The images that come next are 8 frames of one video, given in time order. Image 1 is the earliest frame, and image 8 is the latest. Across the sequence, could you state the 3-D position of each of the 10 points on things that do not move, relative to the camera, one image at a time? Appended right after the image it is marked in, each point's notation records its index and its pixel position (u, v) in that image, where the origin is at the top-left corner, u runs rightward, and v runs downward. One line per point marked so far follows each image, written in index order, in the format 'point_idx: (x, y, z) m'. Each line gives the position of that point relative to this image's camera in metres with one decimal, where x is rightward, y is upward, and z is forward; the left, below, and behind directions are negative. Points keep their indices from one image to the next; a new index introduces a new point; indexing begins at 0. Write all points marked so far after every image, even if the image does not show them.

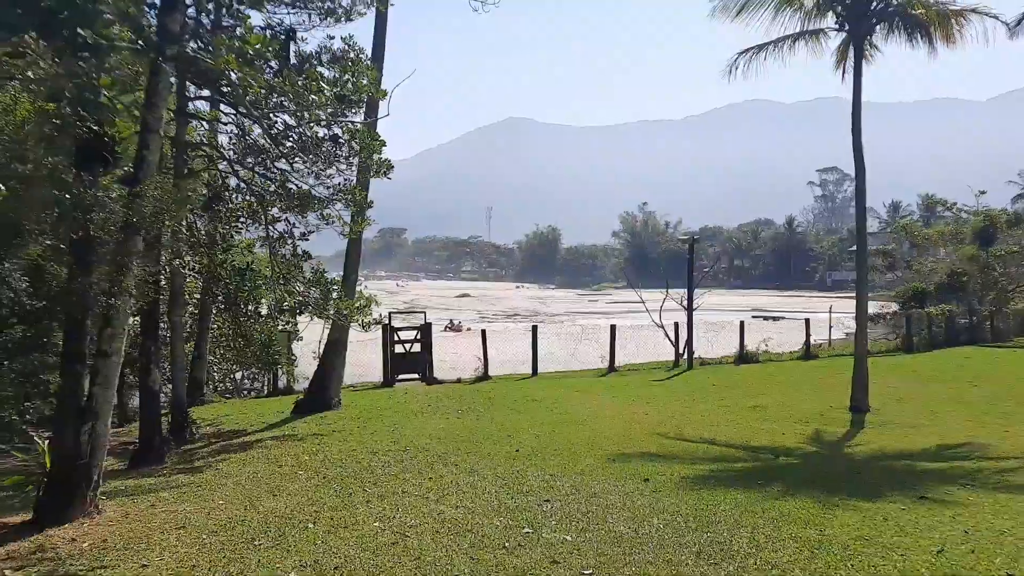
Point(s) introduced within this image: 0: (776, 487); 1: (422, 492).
0: (+1.7, -1.3, +5.8) m
1: (-0.6, -1.4, +5.9) m
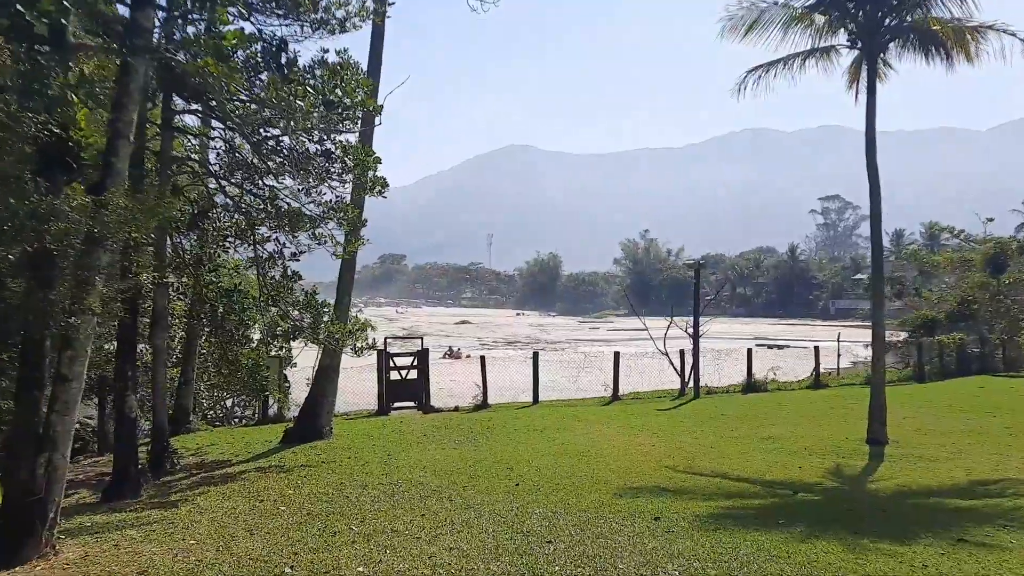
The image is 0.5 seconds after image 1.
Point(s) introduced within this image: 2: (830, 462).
0: (+1.7, -1.4, +5.4) m
1: (-0.6, -1.5, +5.4) m
2: (+3.0, -1.6, +8.4) m
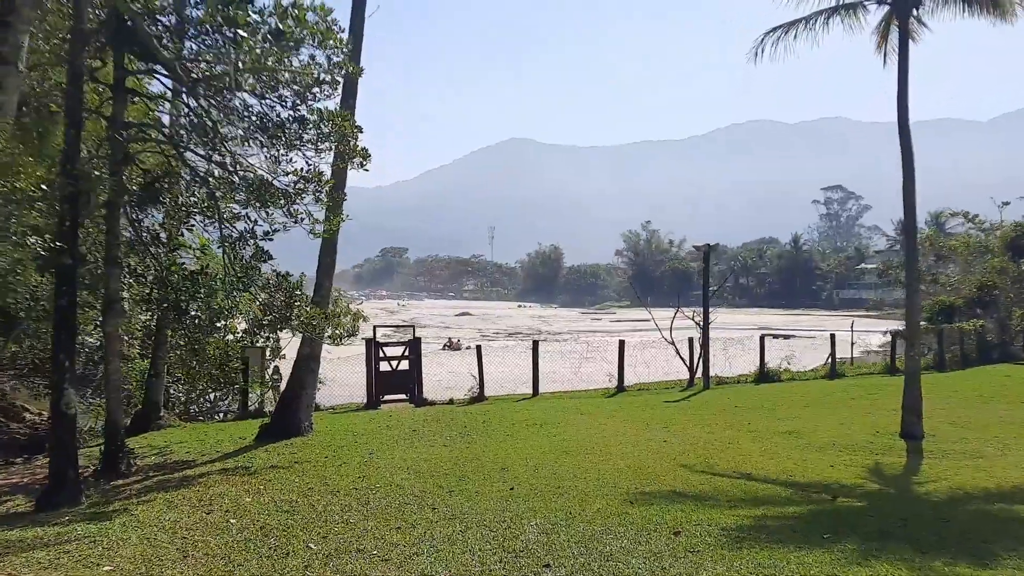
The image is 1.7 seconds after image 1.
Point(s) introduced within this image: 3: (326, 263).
0: (+1.7, -1.3, +4.4) m
1: (-0.7, -1.3, +4.5) m
2: (+2.9, -1.4, +7.4) m
3: (-2.1, +0.3, +9.9) m
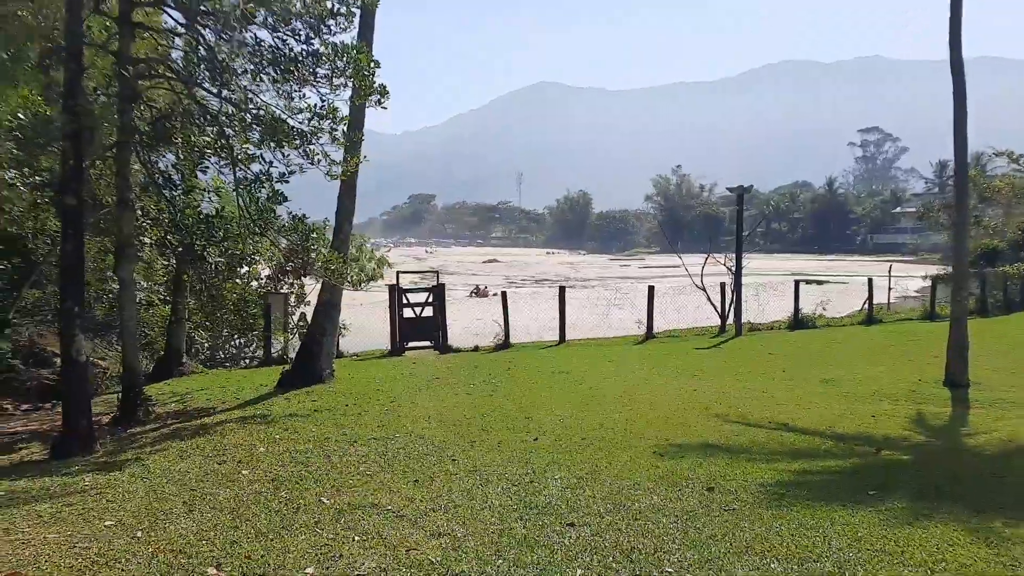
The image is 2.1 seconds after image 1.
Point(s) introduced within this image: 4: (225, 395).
0: (+1.8, -1.0, +4.1) m
1: (-0.5, -1.0, +4.3) m
2: (+3.1, -1.0, +7.1) m
3: (-1.8, +0.9, +9.6) m
4: (-2.8, -1.1, +8.8) m
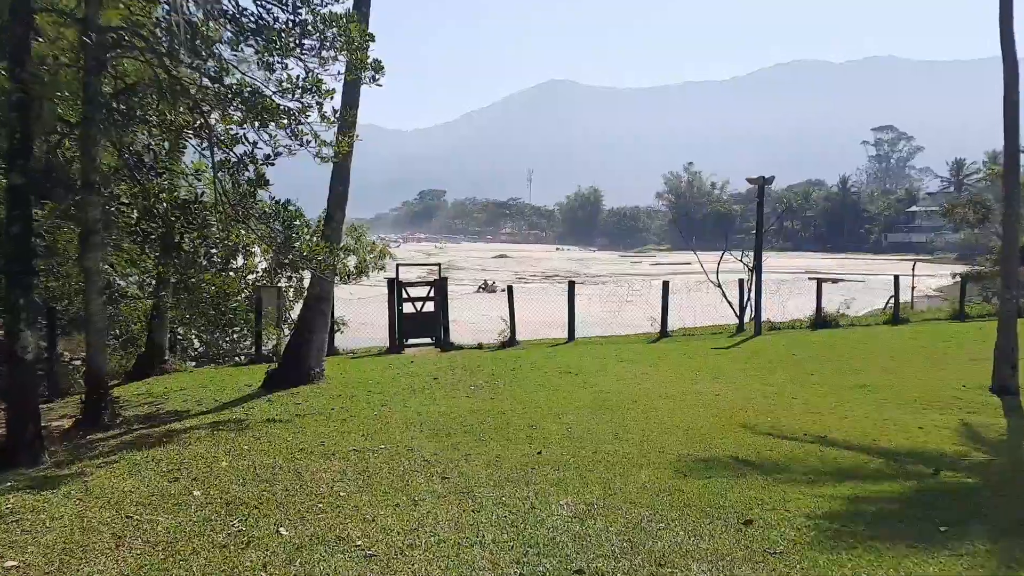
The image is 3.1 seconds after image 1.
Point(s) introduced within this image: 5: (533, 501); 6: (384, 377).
0: (+1.8, -1.0, +3.4) m
1: (-0.6, -1.0, +3.5) m
2: (+3.2, -0.9, +6.3) m
3: (-1.7, +1.0, +8.9) m
4: (-2.8, -1.0, +8.1) m
5: (+0.1, -1.0, +4.1) m
6: (-1.3, -0.9, +8.9) m
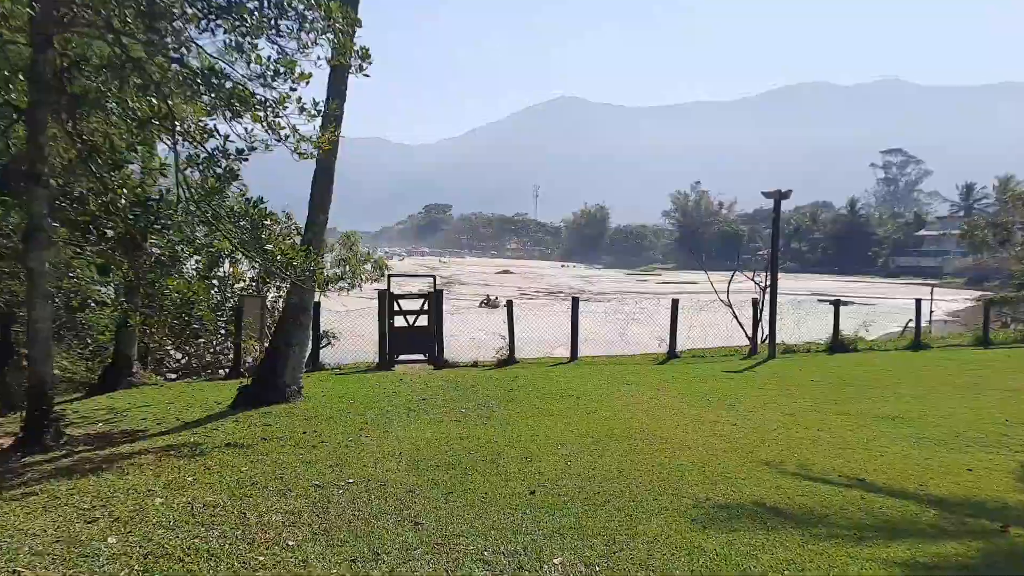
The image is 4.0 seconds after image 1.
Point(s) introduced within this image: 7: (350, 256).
0: (+1.7, -1.0, +2.6) m
1: (-0.6, -1.0, +2.8) m
2: (+3.1, -1.1, +5.6) m
3: (-1.8, +0.9, +8.2) m
4: (-2.8, -1.0, +7.4) m
5: (0.0, -1.0, +3.4) m
6: (-1.3, -1.0, +8.1) m
7: (-2.4, +0.5, +13.2) m
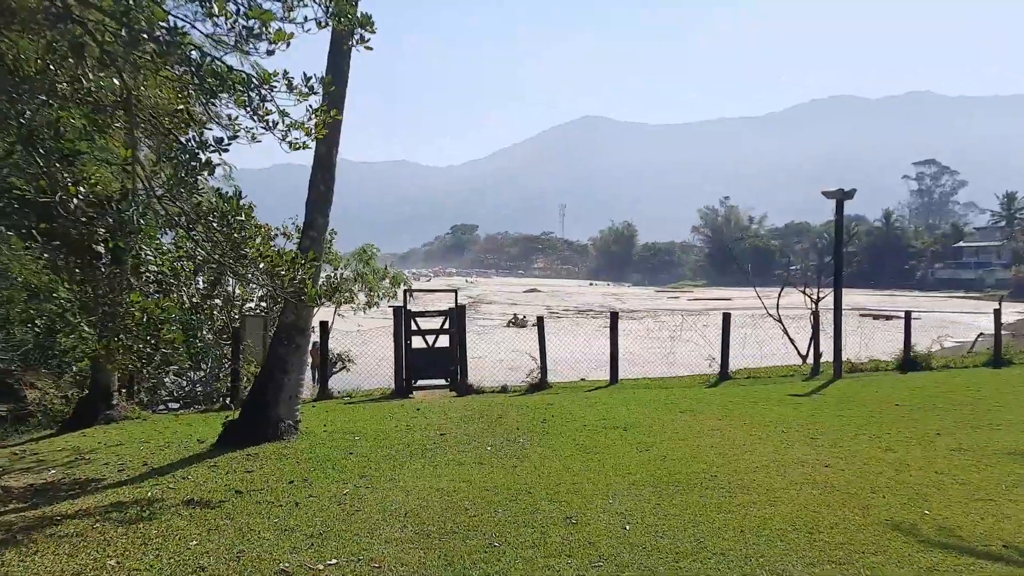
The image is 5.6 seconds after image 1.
0: (+1.8, -1.0, +1.3) m
1: (-0.5, -1.0, +1.5) m
2: (+3.3, -1.1, +4.2) m
3: (-1.5, +0.8, +7.0) m
4: (-2.6, -1.2, +6.2) m
5: (+0.1, -1.0, +2.1) m
6: (-1.0, -1.1, +6.9) m
7: (-2.0, +0.2, +12.0) m
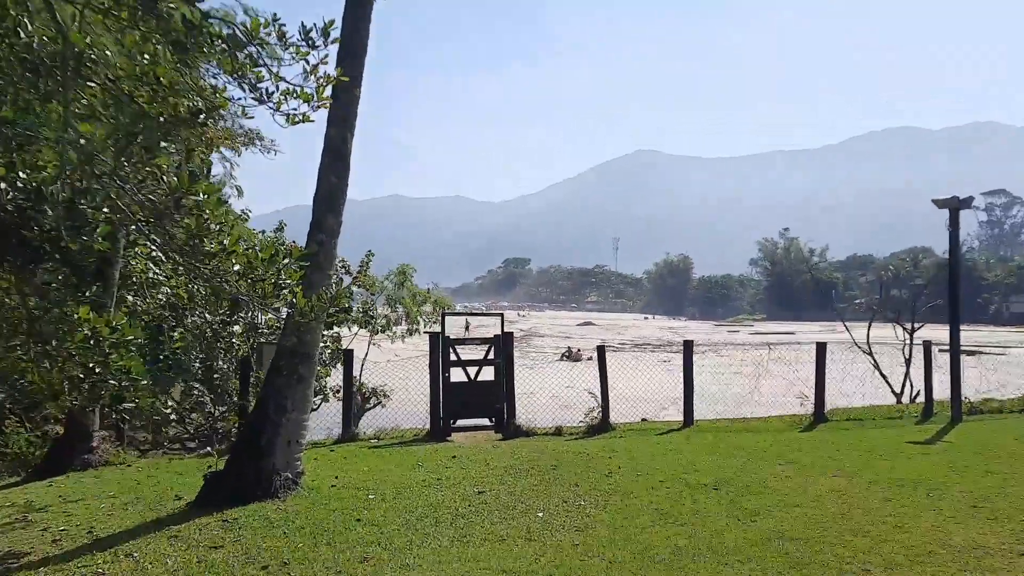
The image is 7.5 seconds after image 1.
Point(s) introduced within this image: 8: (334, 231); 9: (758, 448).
0: (+1.8, -0.9, -0.3) m
1: (-0.5, -0.9, +0.1) m
2: (+3.5, -1.1, +2.5) m
3: (-1.1, +0.6, +5.7) m
4: (-2.3, -1.2, +4.9) m
5: (+0.2, -0.9, +0.6) m
6: (-0.7, -1.2, +5.4) m
7: (-1.3, -0.1, +10.7) m
8: (-1.1, +0.3, +5.7) m
9: (+2.0, -1.2, +7.1) m
